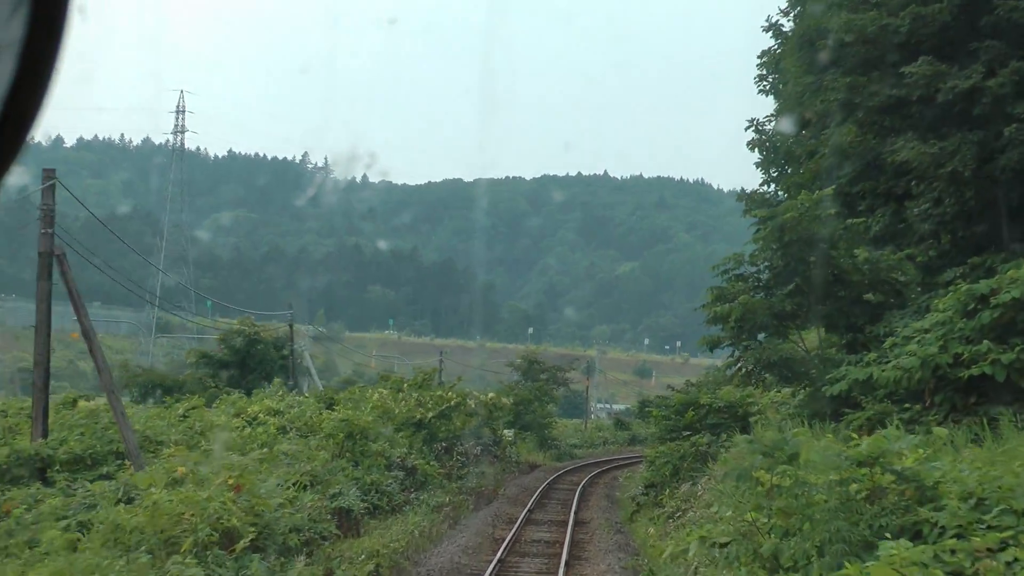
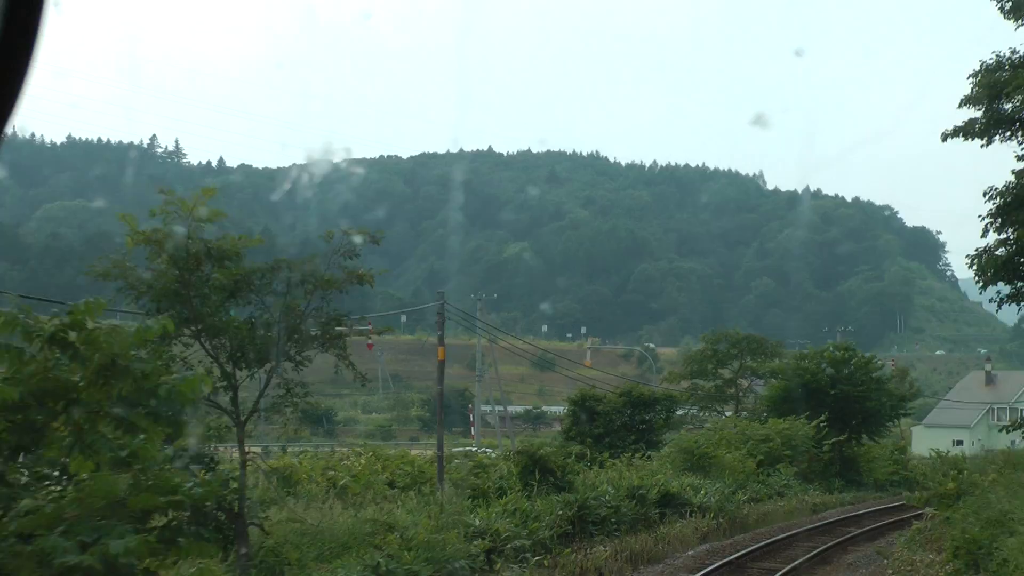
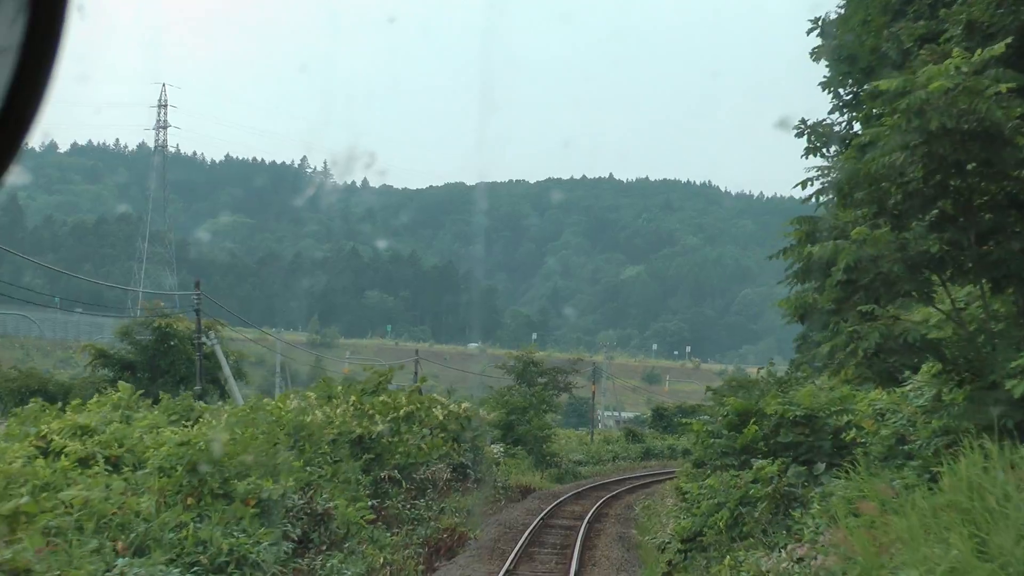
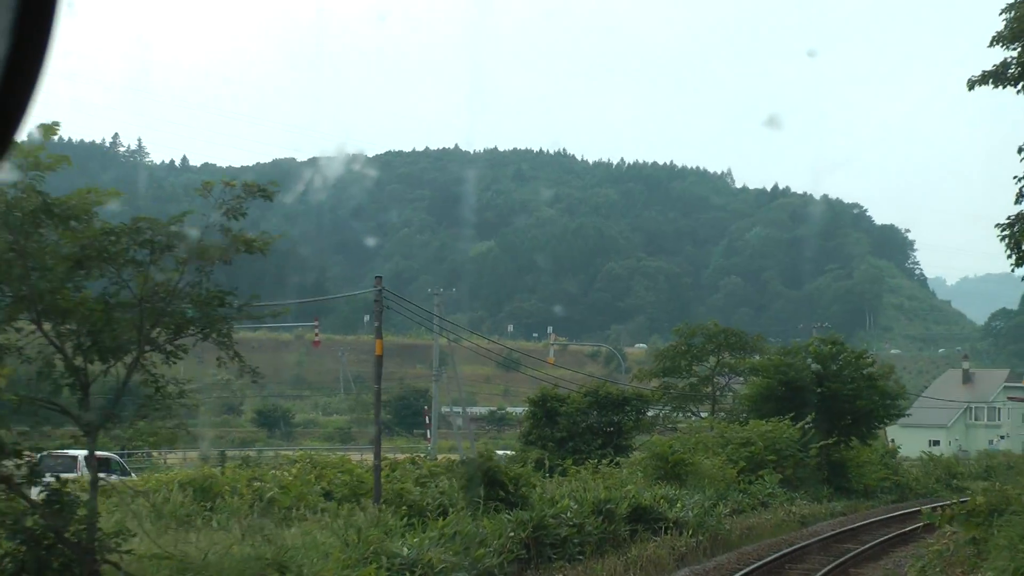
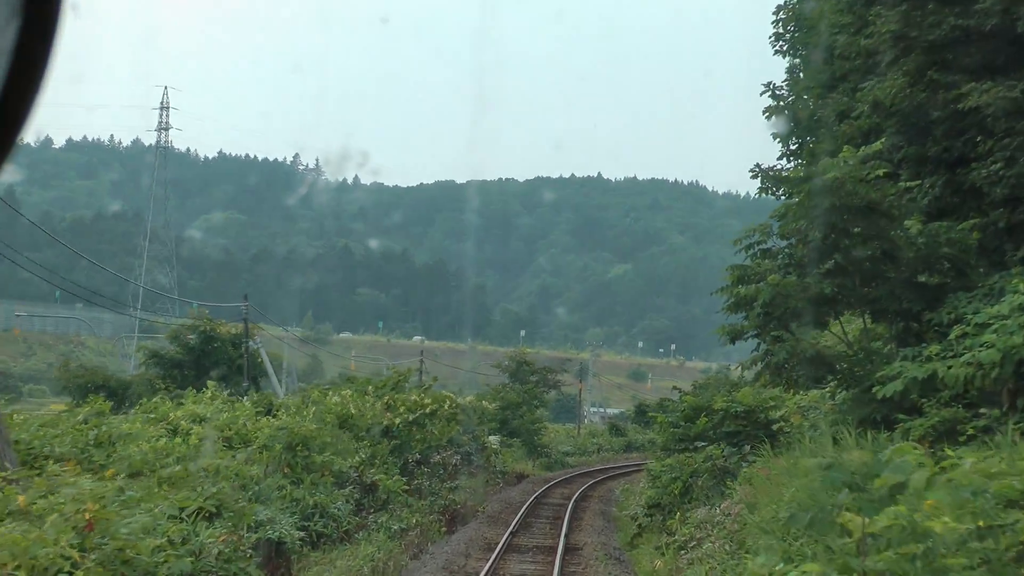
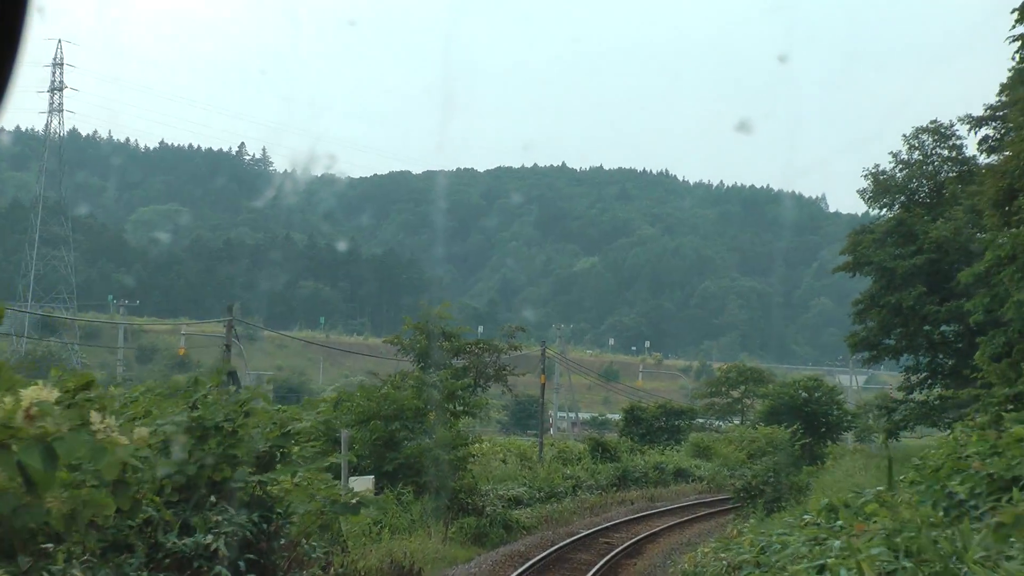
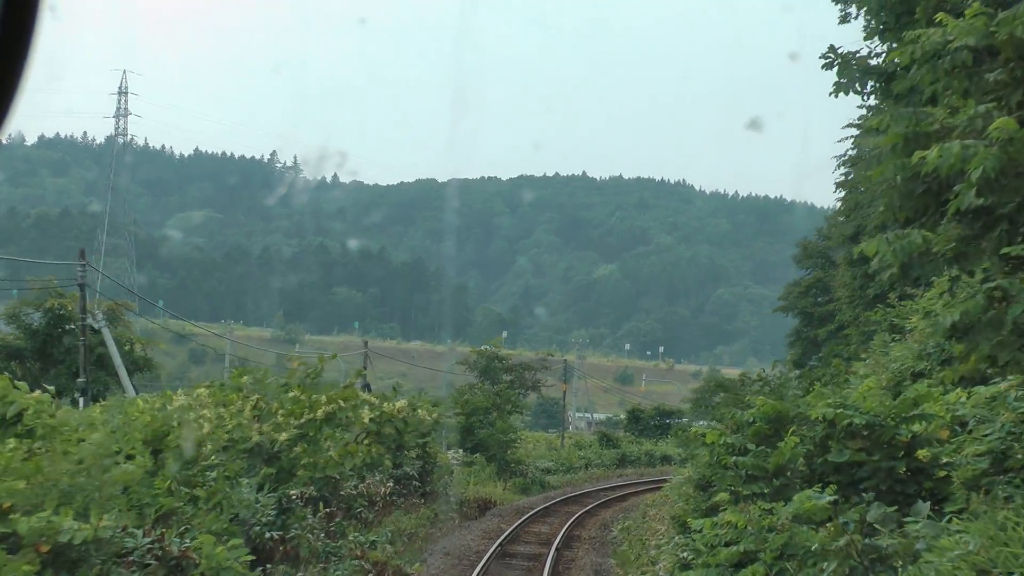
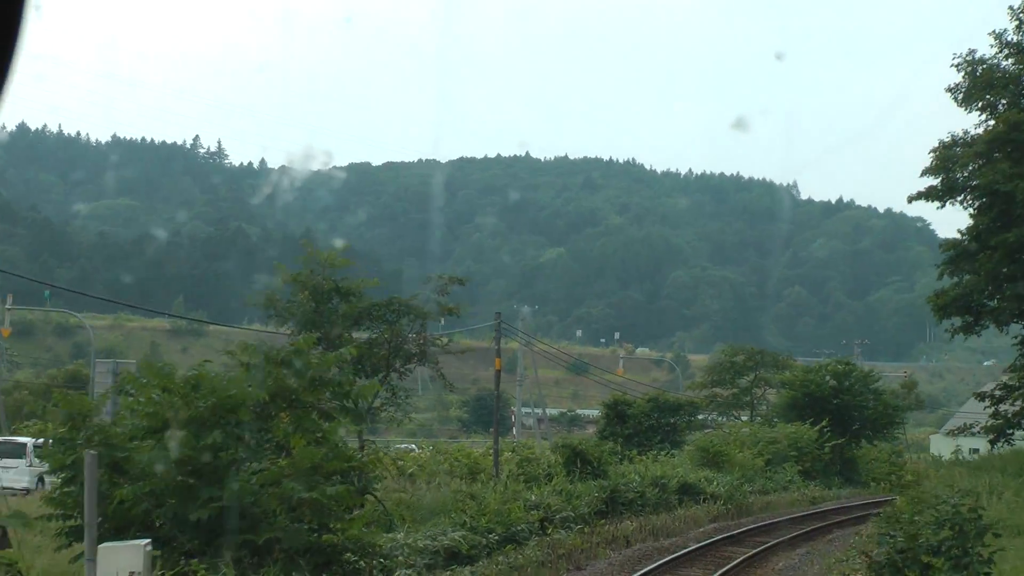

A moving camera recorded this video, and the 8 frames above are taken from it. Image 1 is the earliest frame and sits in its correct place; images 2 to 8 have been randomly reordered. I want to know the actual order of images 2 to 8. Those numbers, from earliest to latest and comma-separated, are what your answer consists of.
5, 3, 7, 6, 8, 2, 4
